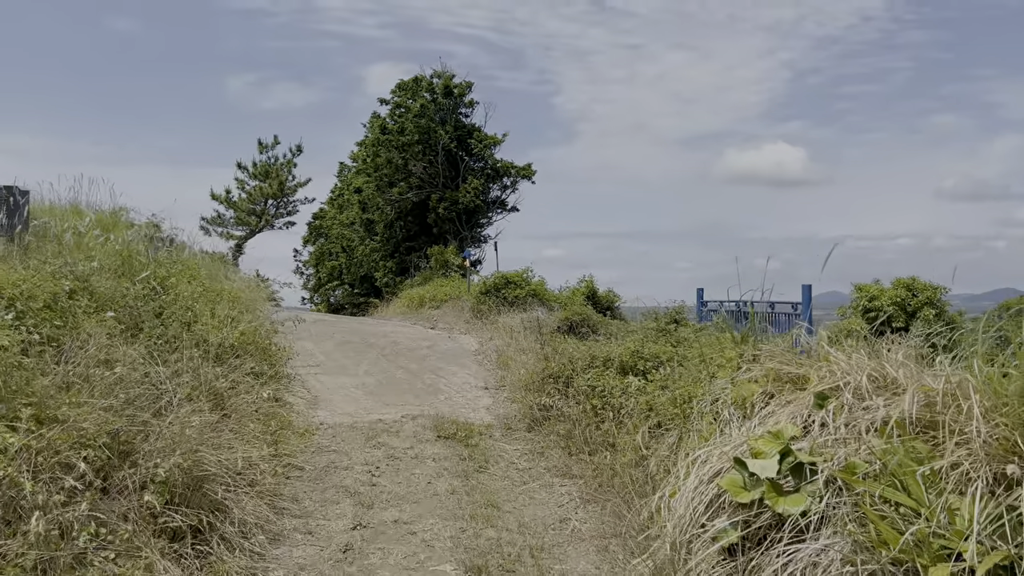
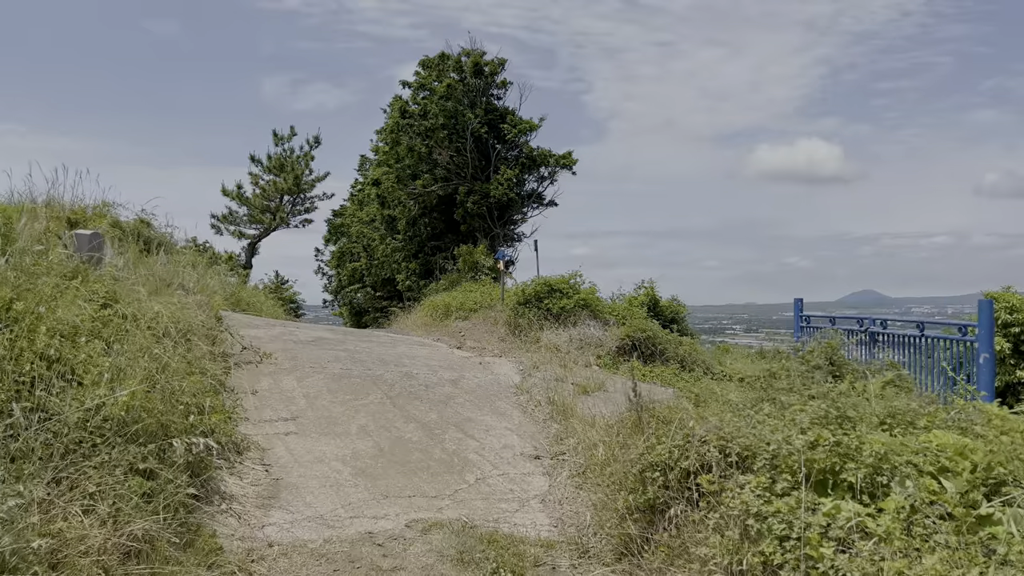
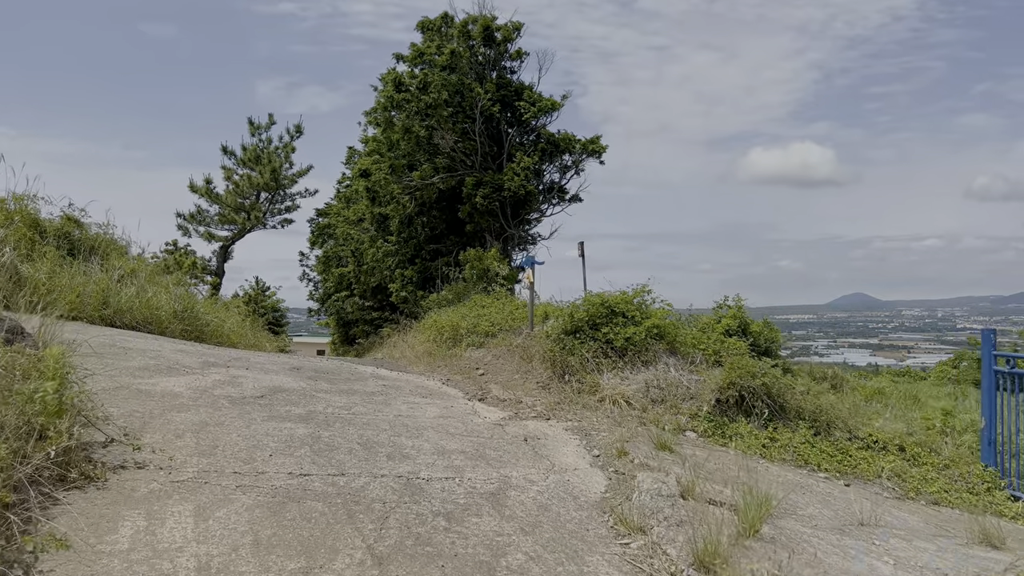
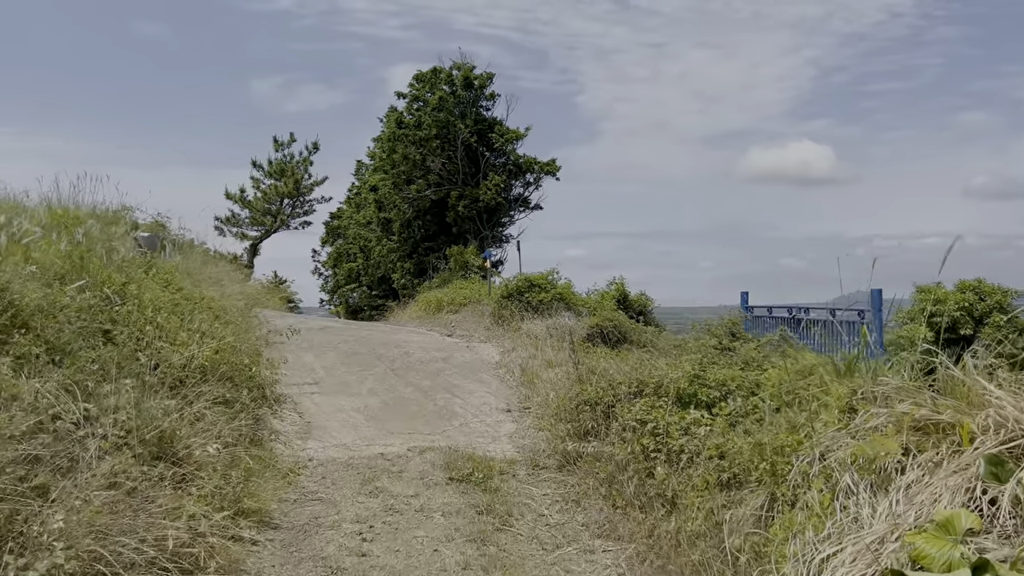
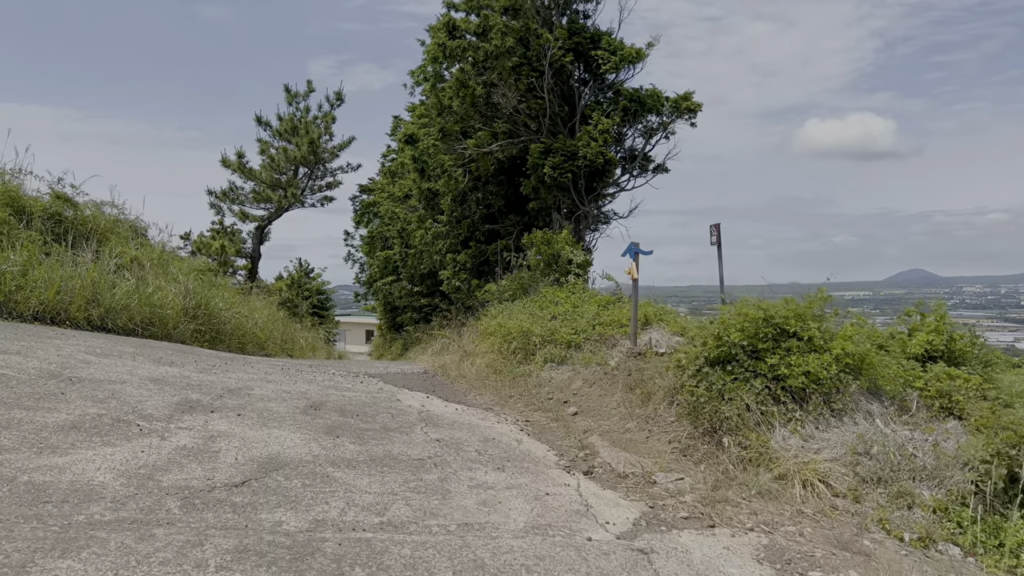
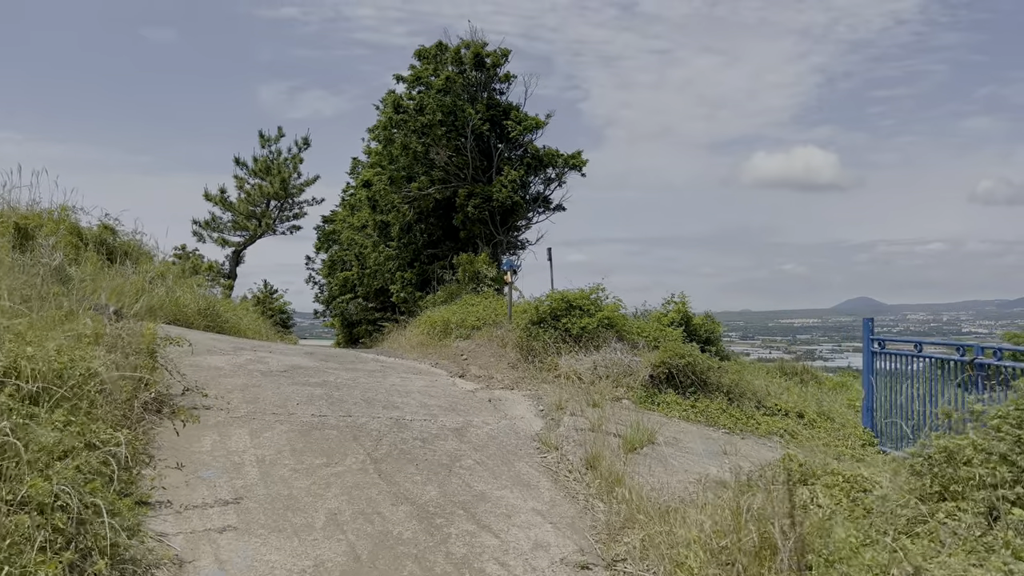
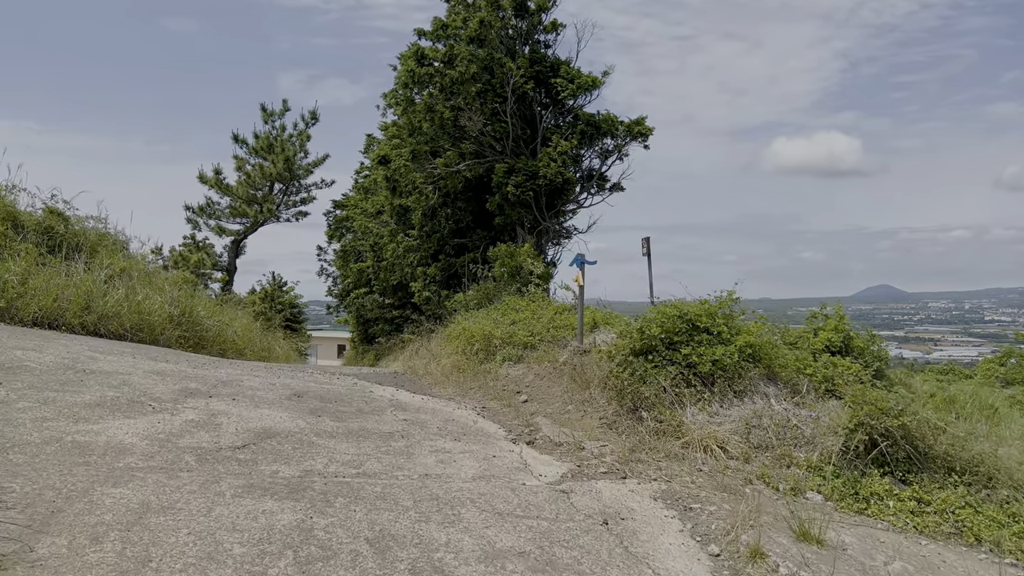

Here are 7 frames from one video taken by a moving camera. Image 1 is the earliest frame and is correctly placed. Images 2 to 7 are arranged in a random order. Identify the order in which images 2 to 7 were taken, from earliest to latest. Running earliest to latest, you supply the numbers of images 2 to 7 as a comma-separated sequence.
4, 2, 6, 3, 7, 5
